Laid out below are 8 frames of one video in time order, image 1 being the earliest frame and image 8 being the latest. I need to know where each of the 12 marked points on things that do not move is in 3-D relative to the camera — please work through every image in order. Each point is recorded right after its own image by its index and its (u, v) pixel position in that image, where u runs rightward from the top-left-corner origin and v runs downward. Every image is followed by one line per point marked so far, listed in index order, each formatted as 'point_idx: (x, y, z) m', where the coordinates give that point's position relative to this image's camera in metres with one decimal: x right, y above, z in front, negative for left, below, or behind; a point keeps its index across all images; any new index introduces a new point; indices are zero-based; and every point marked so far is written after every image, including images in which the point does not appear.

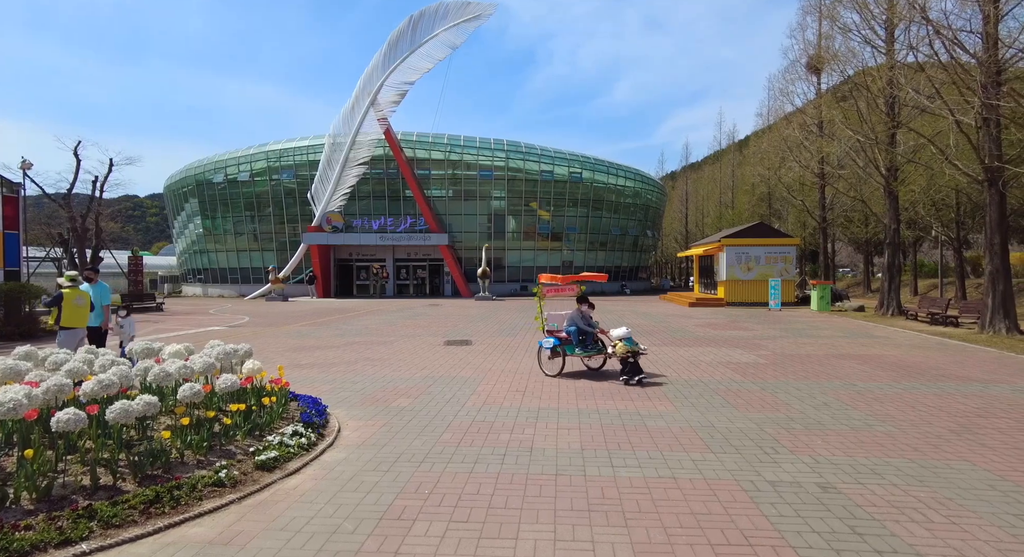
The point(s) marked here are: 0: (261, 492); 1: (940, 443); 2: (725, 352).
0: (-2.3, -2.0, +5.0) m
1: (+5.0, -1.9, +6.2) m
2: (+5.3, -1.8, +13.1) m
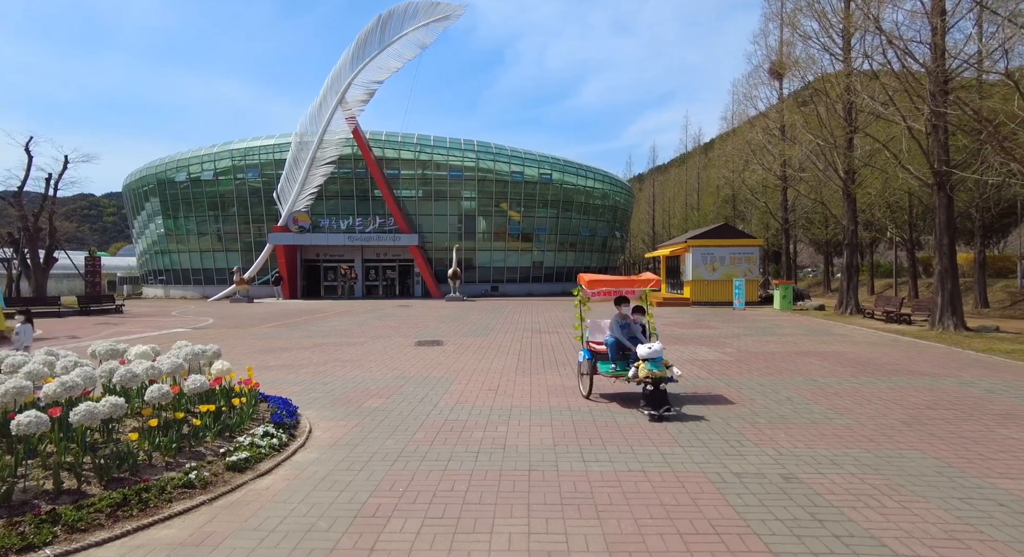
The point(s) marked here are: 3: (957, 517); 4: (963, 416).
0: (-2.6, -2.0, +4.9) m
1: (+4.7, -1.9, +6.6) m
2: (+4.6, -1.8, +13.5) m
3: (+3.5, -1.9, +4.3) m
4: (+6.1, -1.8, +7.2) m
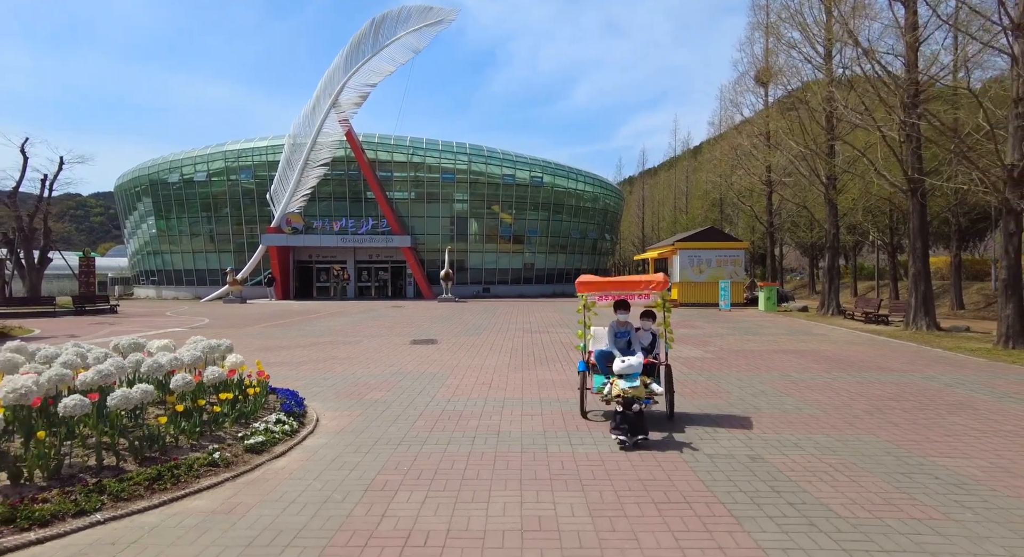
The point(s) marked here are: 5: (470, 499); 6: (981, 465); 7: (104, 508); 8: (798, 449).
0: (-2.6, -1.9, +5.4) m
1: (+4.6, -1.9, +7.2) m
2: (+4.4, -1.8, +14.1) m
3: (+3.5, -1.9, +4.9) m
4: (+6.0, -1.9, +7.8) m
5: (-0.4, -2.0, +4.7) m
6: (+4.7, -1.9, +5.4) m
7: (-3.3, -1.9, +4.4) m
8: (+3.3, -1.9, +6.1) m
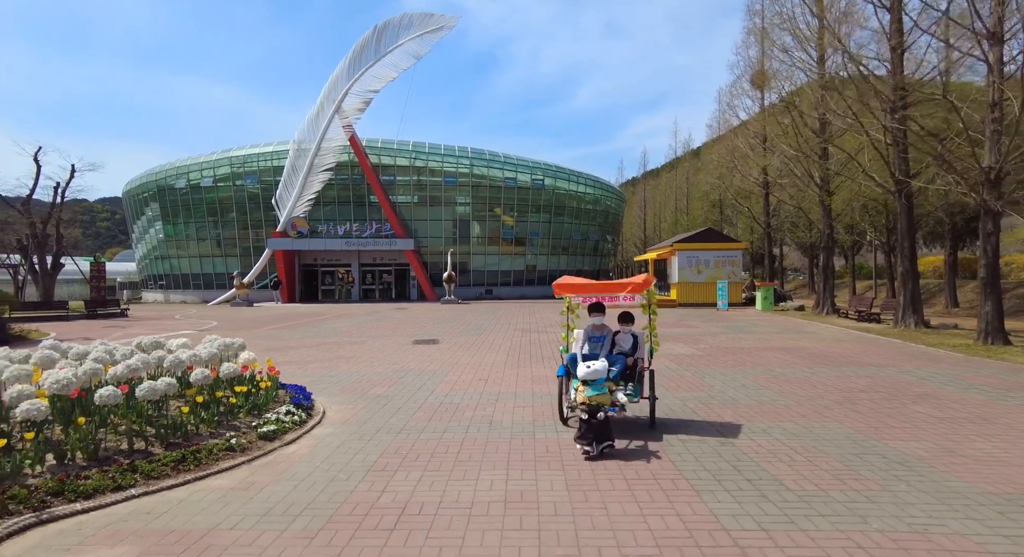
0: (-2.7, -2.0, +6.0) m
1: (+4.5, -1.9, +7.7) m
2: (+4.3, -1.9, +14.6) m
3: (+3.4, -1.9, +5.4) m
4: (+5.9, -1.8, +8.3) m
5: (-0.5, -2.0, +5.2) m
6: (+4.6, -1.9, +6.0) m
7: (-3.5, -1.9, +5.0) m
8: (+3.1, -1.9, +6.6) m
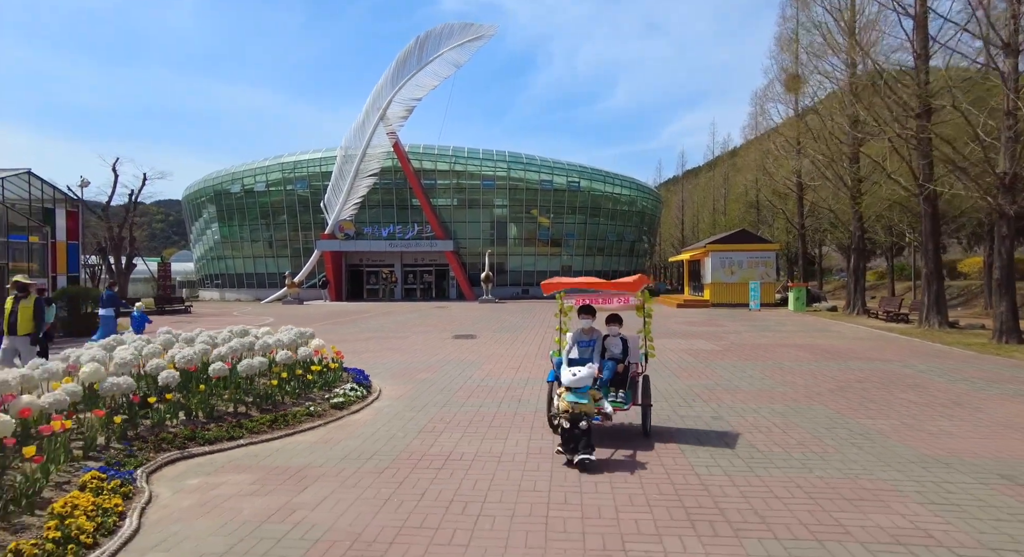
0: (-2.4, -2.0, +7.4) m
1: (+5.0, -1.9, +8.6) m
2: (+5.2, -1.9, +15.5) m
3: (+3.6, -1.9, +6.4) m
4: (+6.4, -1.9, +9.2) m
5: (-0.2, -2.0, +6.5) m
6: (+4.9, -1.9, +6.9) m
7: (-3.2, -1.9, +6.5) m
8: (+3.5, -1.9, +7.6) m
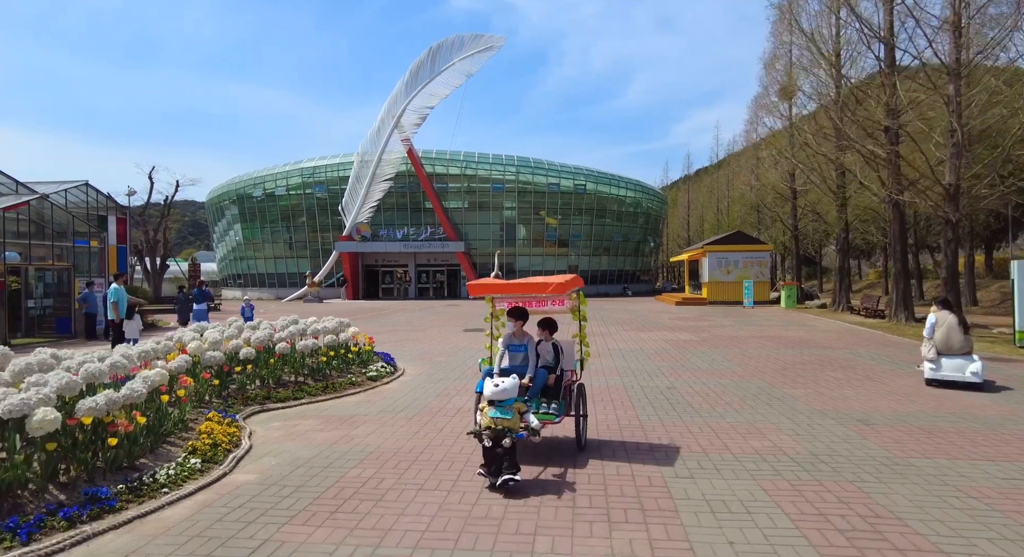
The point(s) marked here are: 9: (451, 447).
0: (-2.5, -2.0, +9.5) m
1: (+4.9, -1.9, +10.5) m
2: (+5.4, -1.8, +17.4) m
3: (+3.6, -1.9, +8.3) m
4: (+6.4, -1.8, +11.0) m
5: (-0.3, -2.0, +8.5) m
6: (+4.9, -1.9, +8.8) m
7: (-3.3, -1.9, +8.5) m
8: (+3.5, -1.9, +9.6) m
9: (-0.7, -2.0, +6.2) m
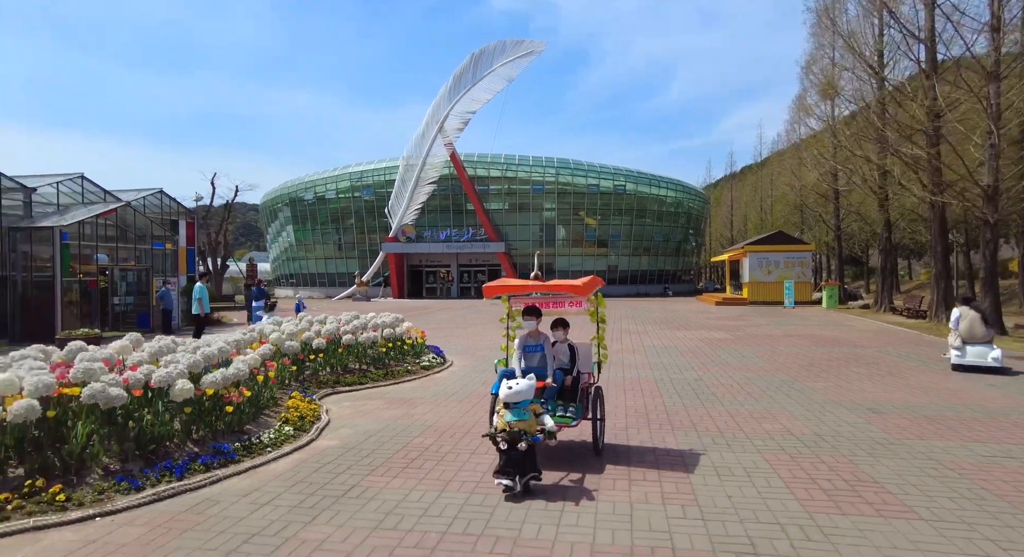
0: (-1.7, -2.0, +10.6) m
1: (+5.8, -1.9, +11.1) m
2: (+6.7, -1.9, +17.9) m
3: (+4.2, -1.9, +9.0) m
4: (+7.2, -1.8, +11.5) m
5: (+0.4, -2.0, +9.5) m
6: (+5.6, -1.9, +9.4) m
7: (-2.6, -1.9, +9.7) m
8: (+4.2, -1.9, +10.2) m
9: (-0.2, -2.0, +7.2) m
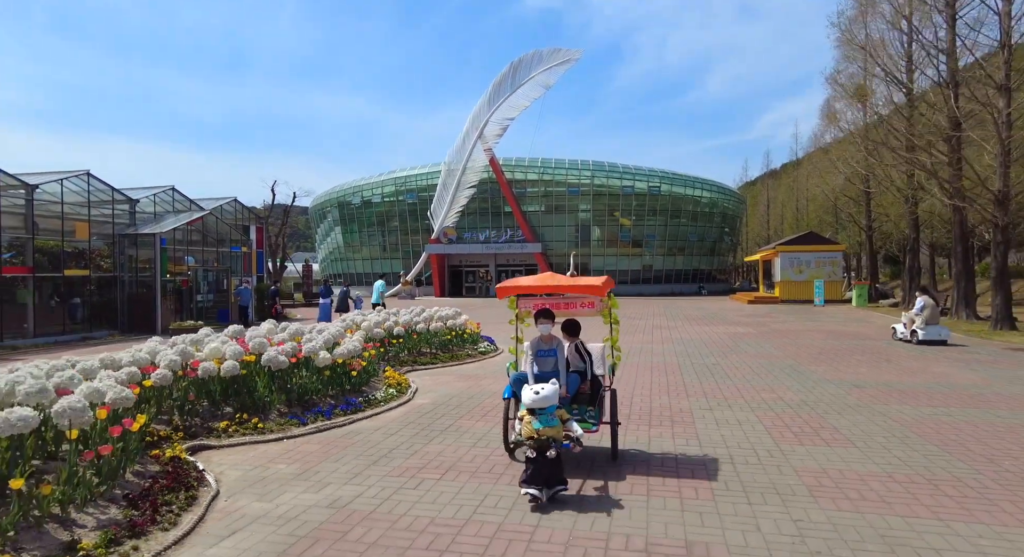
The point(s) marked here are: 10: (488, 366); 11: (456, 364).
0: (-0.7, -1.9, +12.7) m
1: (+6.8, -1.9, +12.7) m
2: (+8.2, -1.8, +19.4) m
3: (+5.2, -1.9, +10.7) m
4: (+8.3, -1.8, +13.0) m
5: (+1.4, -1.9, +11.4) m
6: (+6.5, -1.8, +11.0) m
7: (-1.6, -1.9, +11.8) m
8: (+5.2, -1.9, +11.9) m
9: (+0.6, -2.0, +9.1) m
10: (-0.6, -2.0, +11.7) m
11: (-1.3, -1.9, +11.9) m
